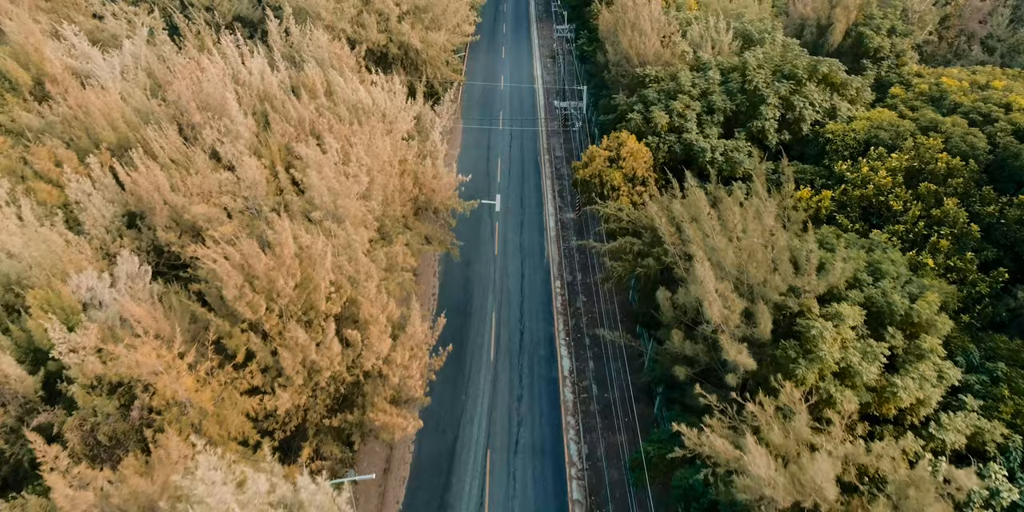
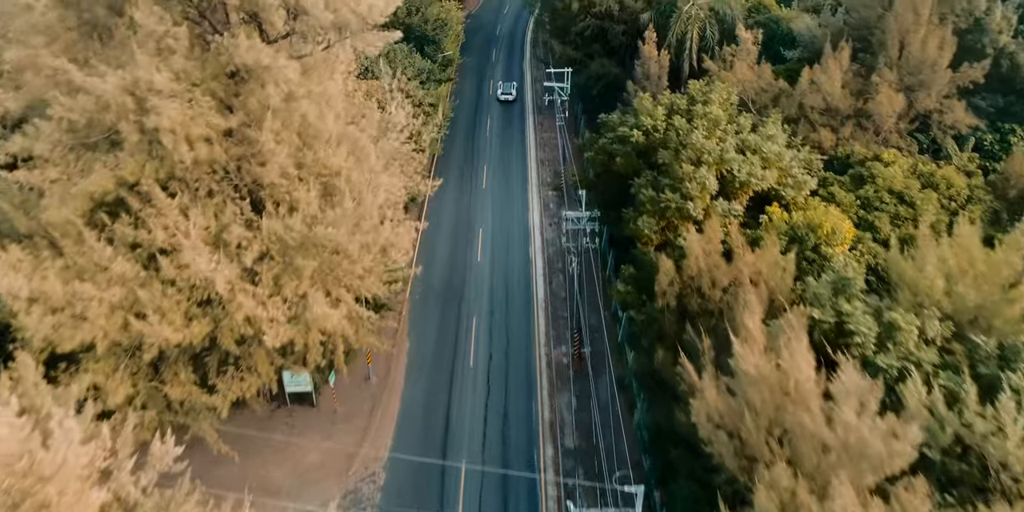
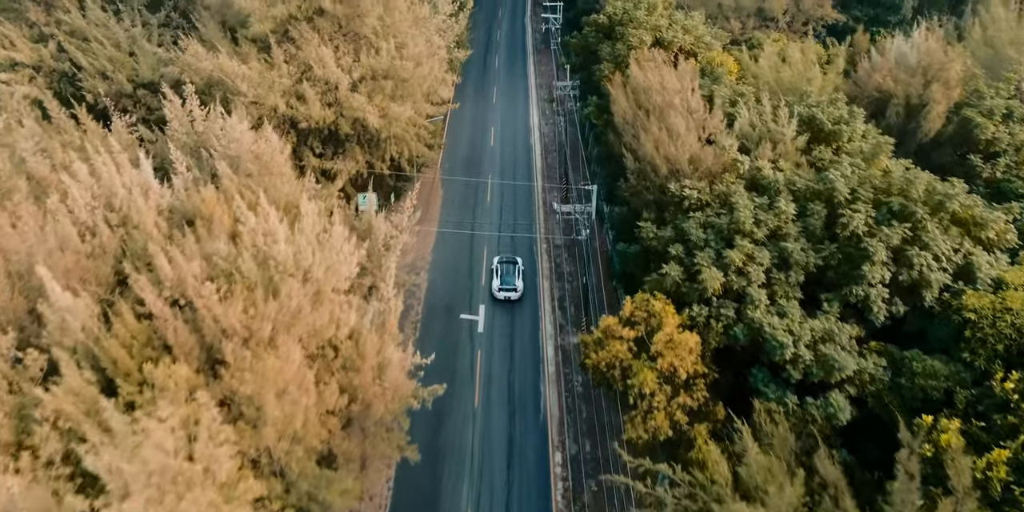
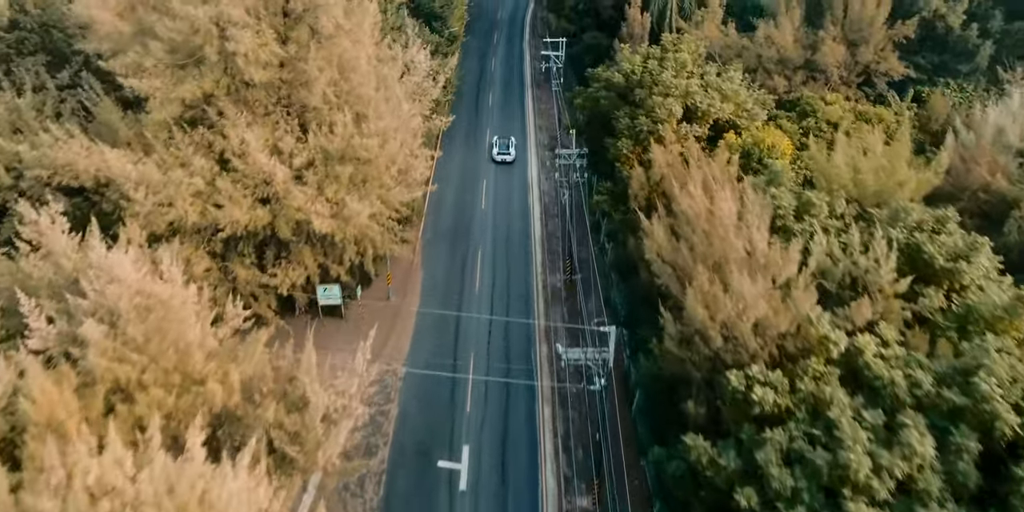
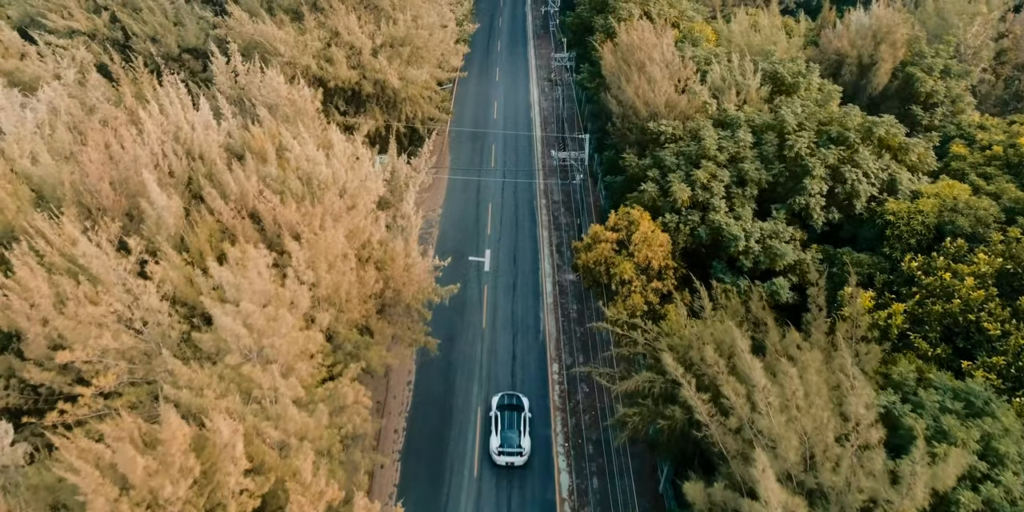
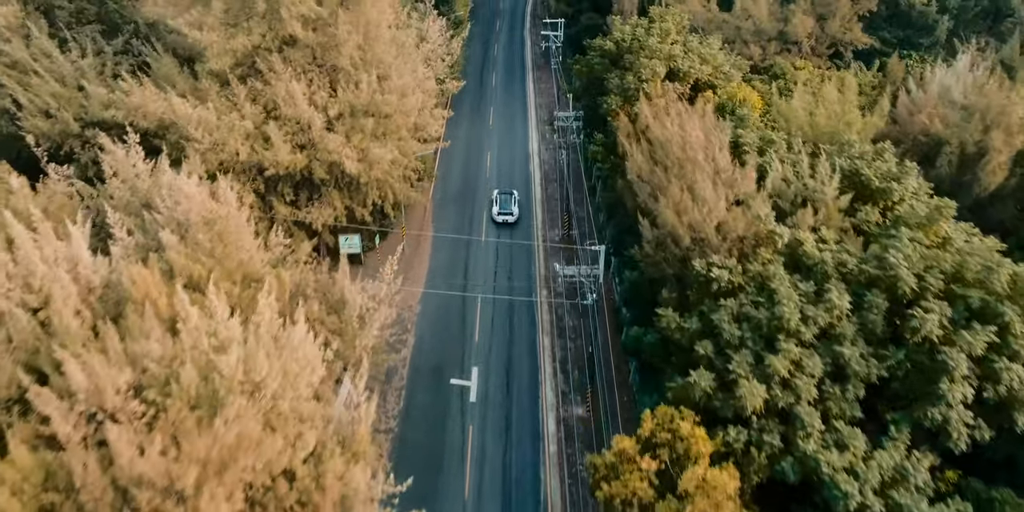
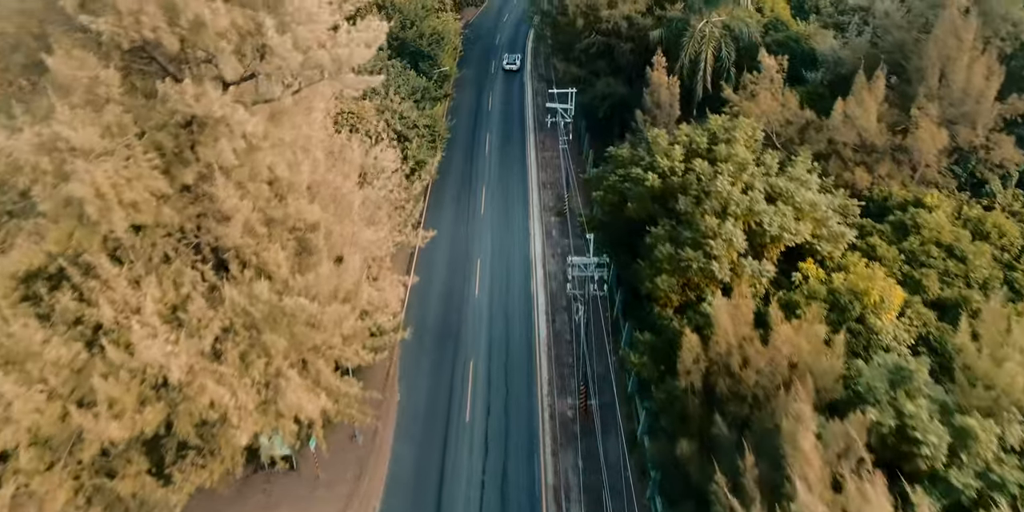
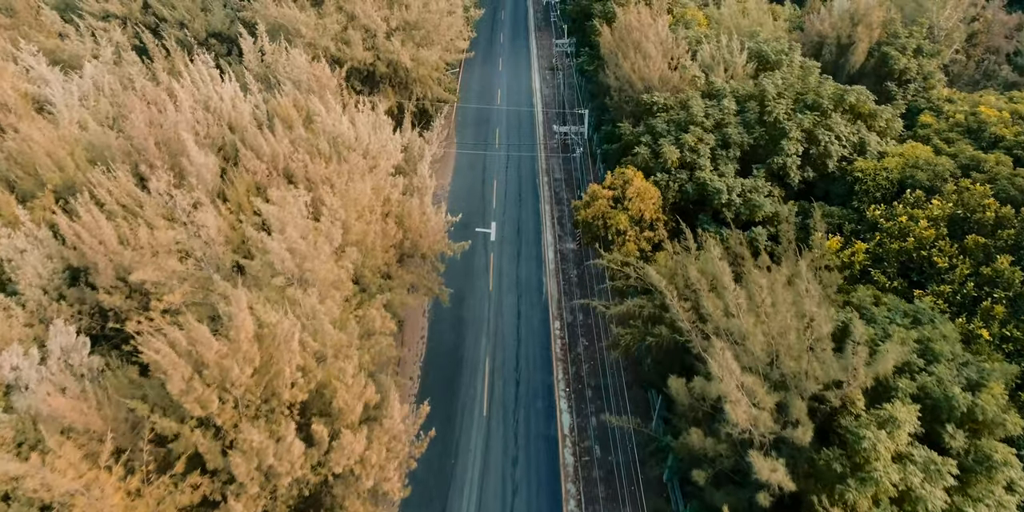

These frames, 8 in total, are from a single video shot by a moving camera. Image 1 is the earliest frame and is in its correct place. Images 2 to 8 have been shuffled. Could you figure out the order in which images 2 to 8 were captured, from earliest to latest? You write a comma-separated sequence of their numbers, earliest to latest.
8, 5, 3, 6, 4, 2, 7
